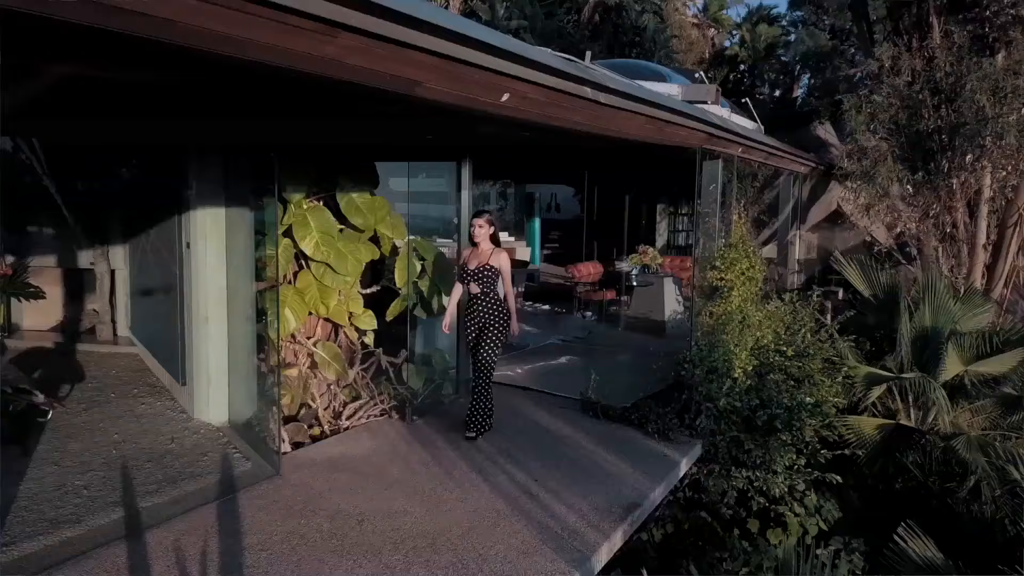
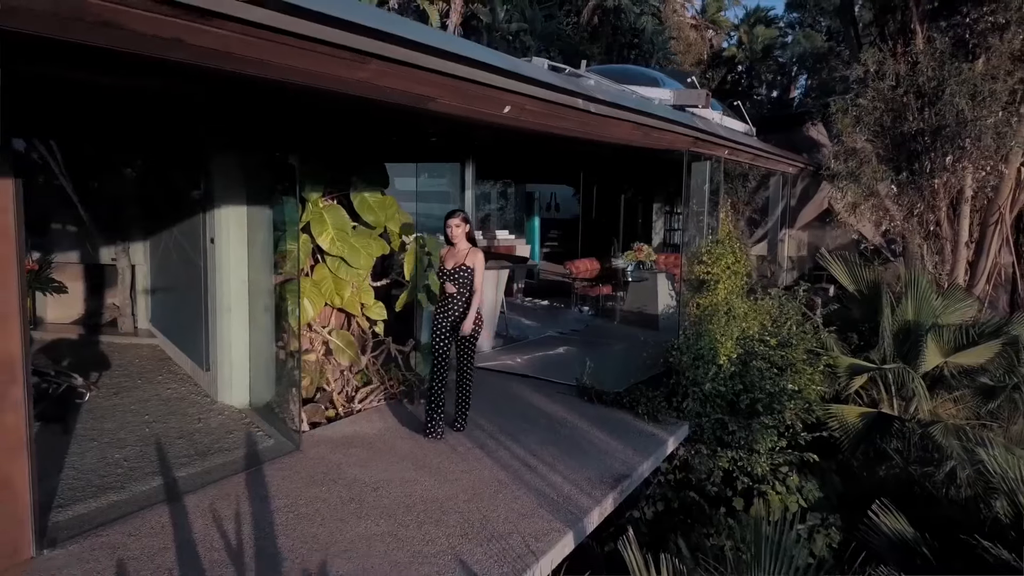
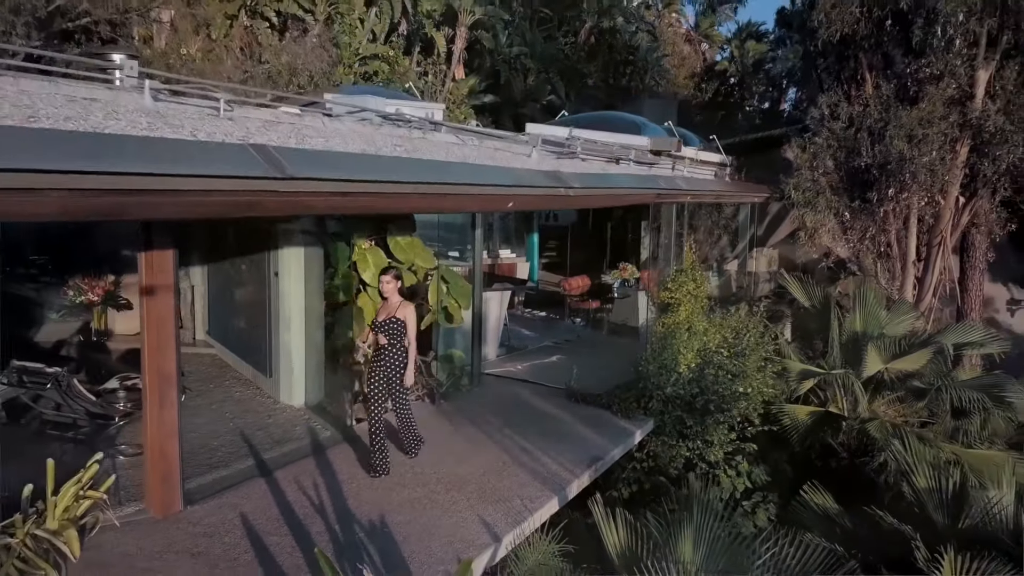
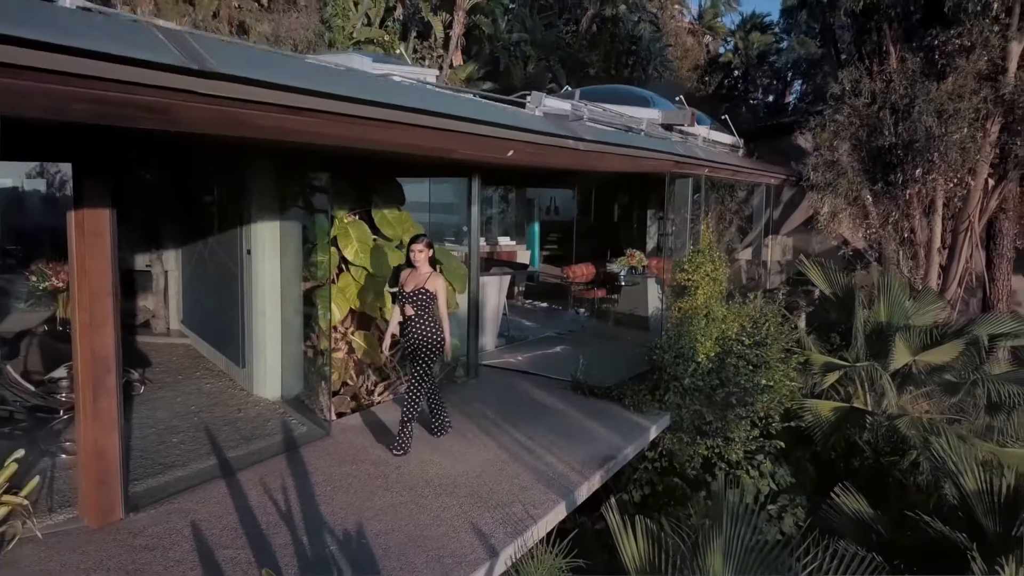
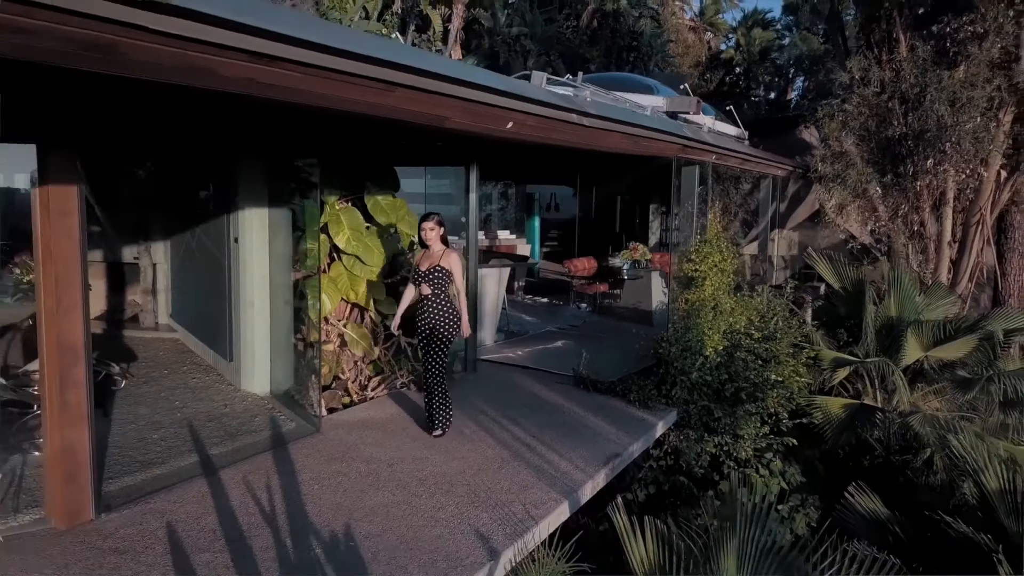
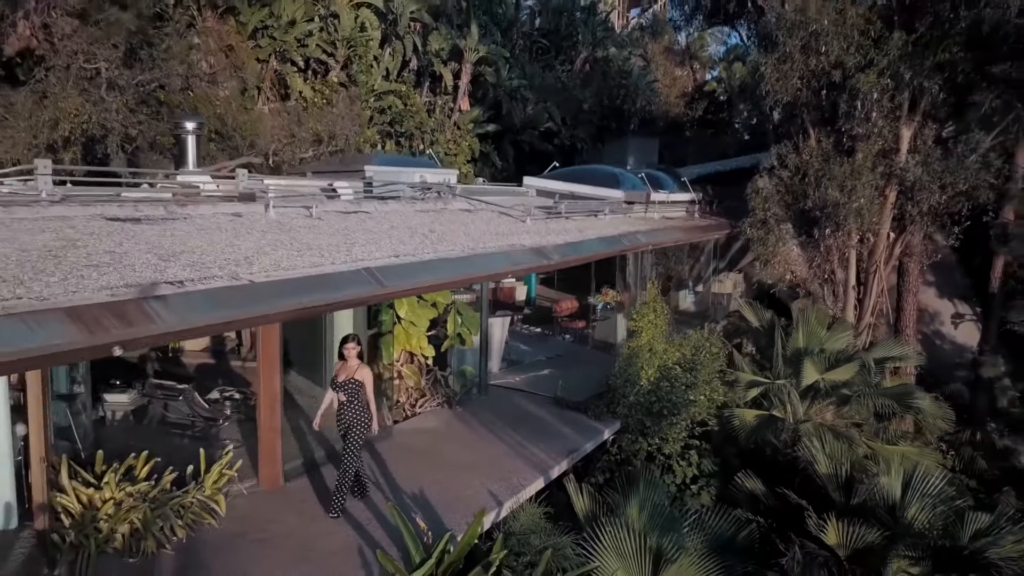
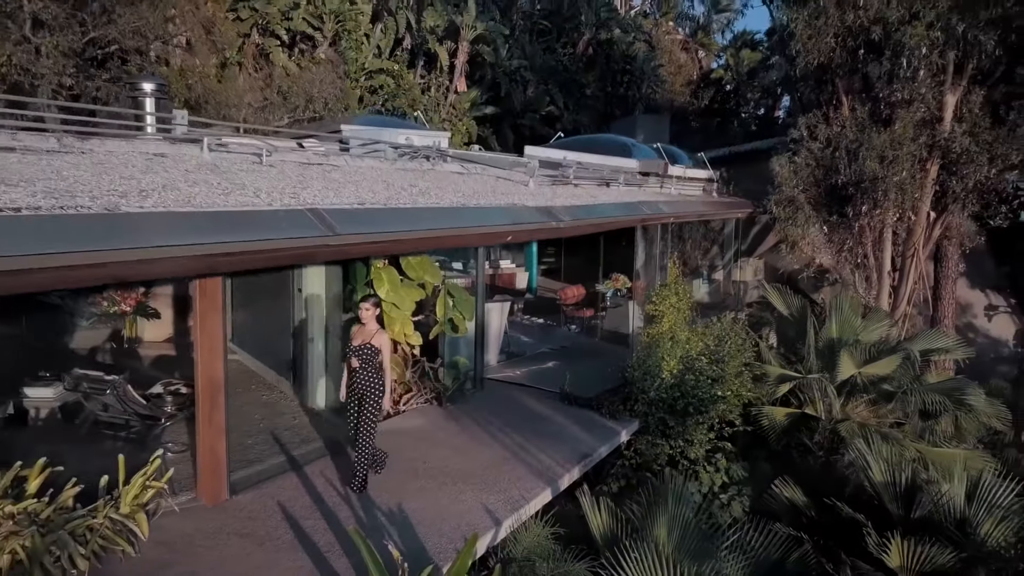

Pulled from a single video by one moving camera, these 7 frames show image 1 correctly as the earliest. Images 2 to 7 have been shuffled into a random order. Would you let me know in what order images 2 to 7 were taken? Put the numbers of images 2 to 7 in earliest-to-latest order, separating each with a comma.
2, 5, 4, 3, 7, 6
